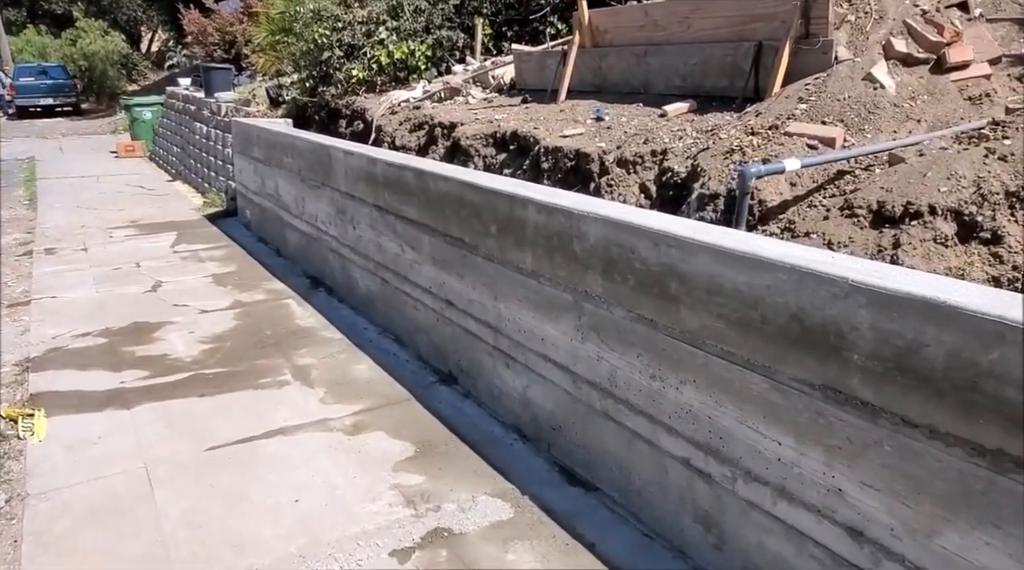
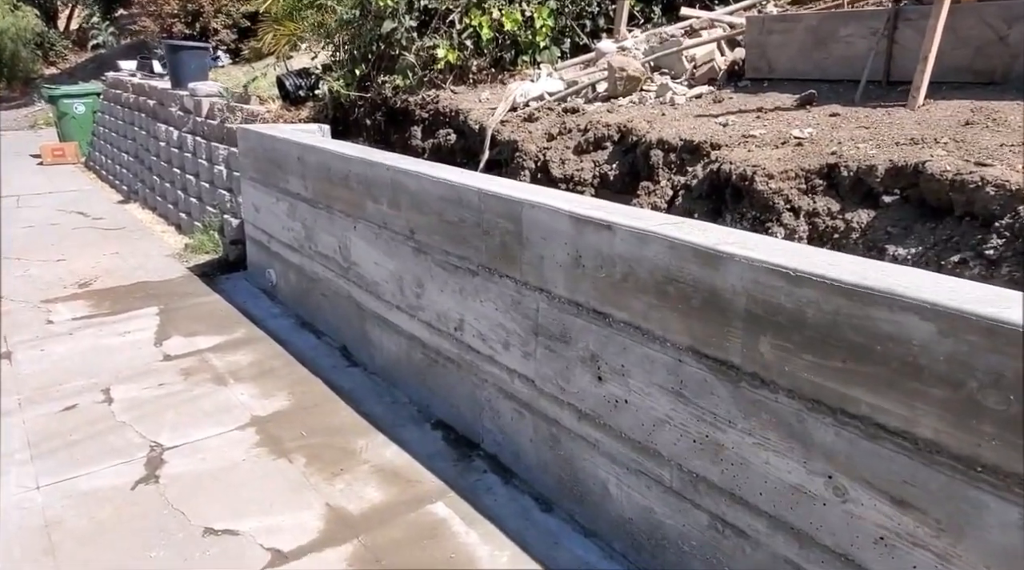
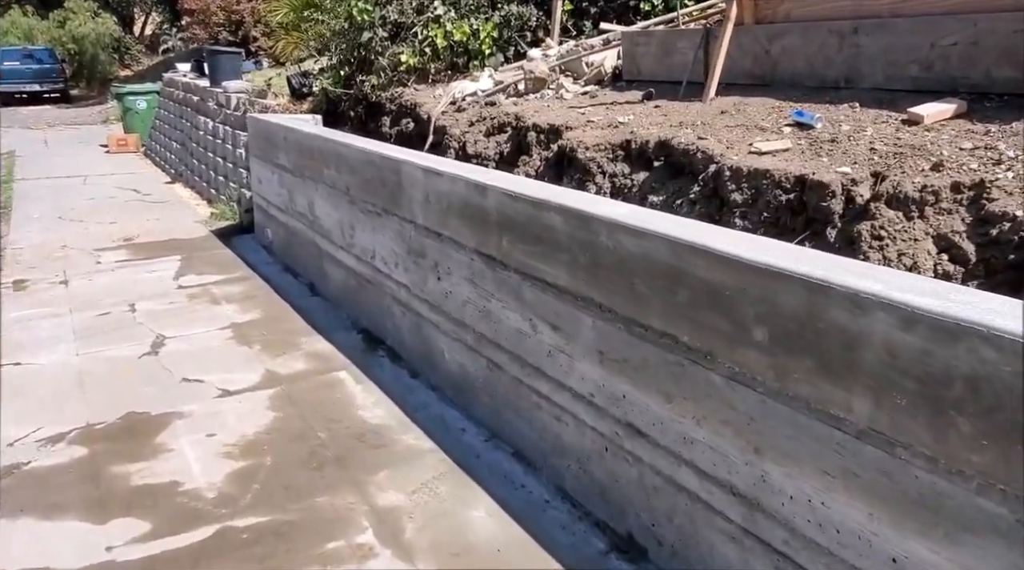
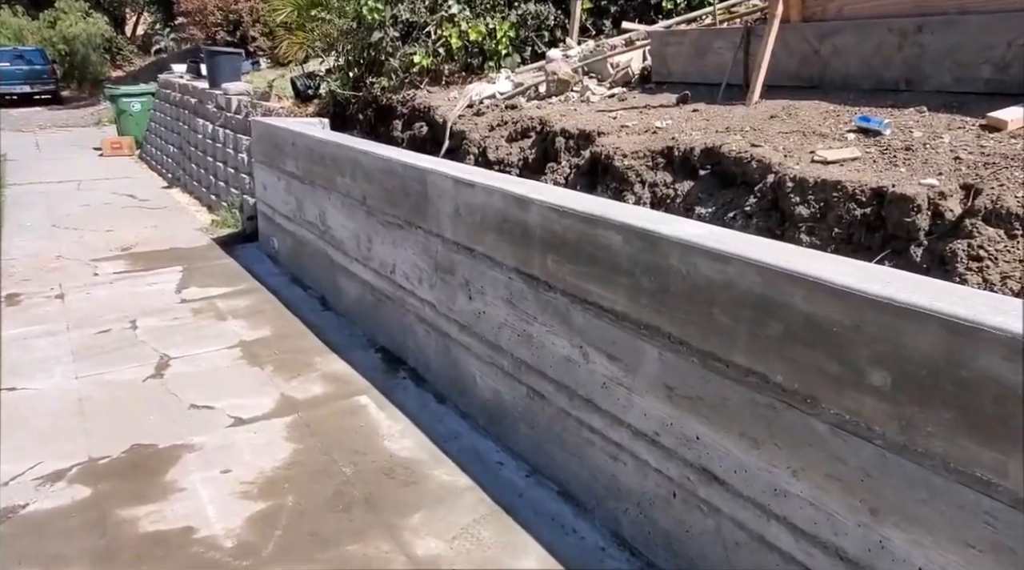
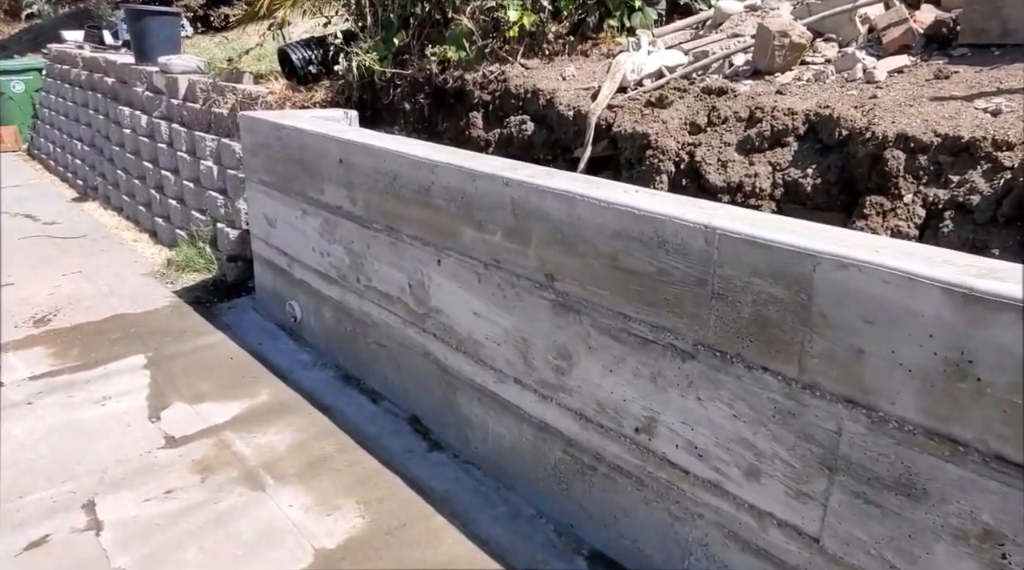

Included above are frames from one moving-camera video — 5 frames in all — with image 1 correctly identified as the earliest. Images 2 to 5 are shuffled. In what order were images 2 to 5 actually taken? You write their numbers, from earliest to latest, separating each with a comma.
3, 4, 2, 5
